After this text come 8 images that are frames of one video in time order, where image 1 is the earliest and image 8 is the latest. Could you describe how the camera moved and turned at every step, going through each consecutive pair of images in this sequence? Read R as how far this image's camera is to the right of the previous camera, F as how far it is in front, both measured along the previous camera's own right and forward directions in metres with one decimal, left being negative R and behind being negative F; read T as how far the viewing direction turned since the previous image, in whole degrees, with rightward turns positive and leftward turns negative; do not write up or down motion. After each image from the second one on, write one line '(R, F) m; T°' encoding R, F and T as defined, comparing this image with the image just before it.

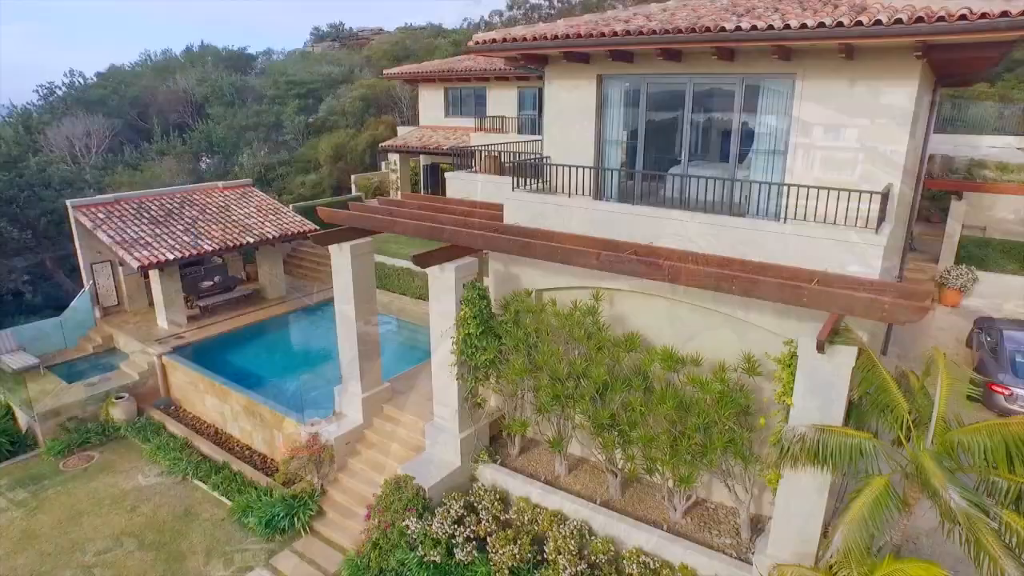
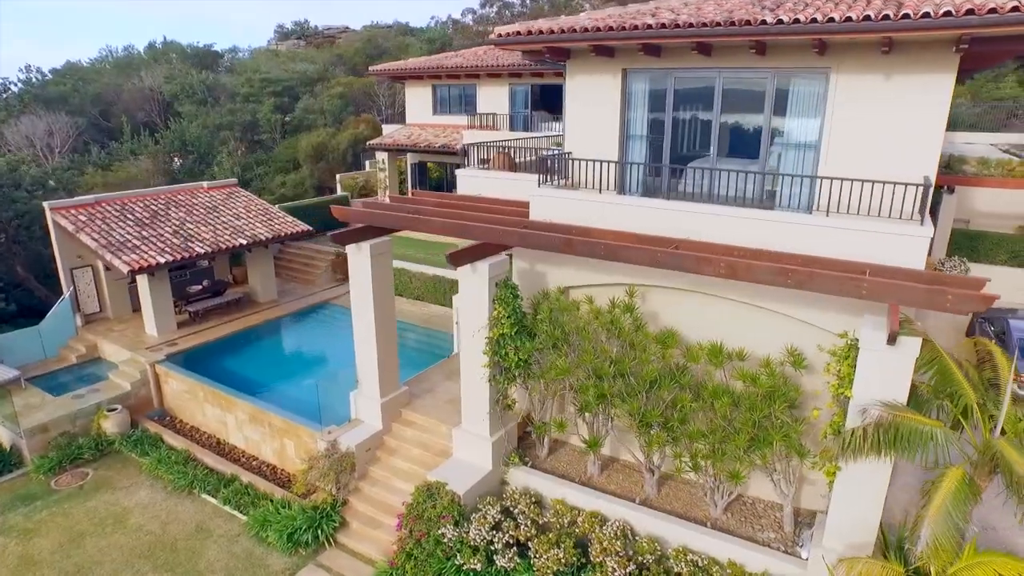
(-1.2, +0.3) m; +3°
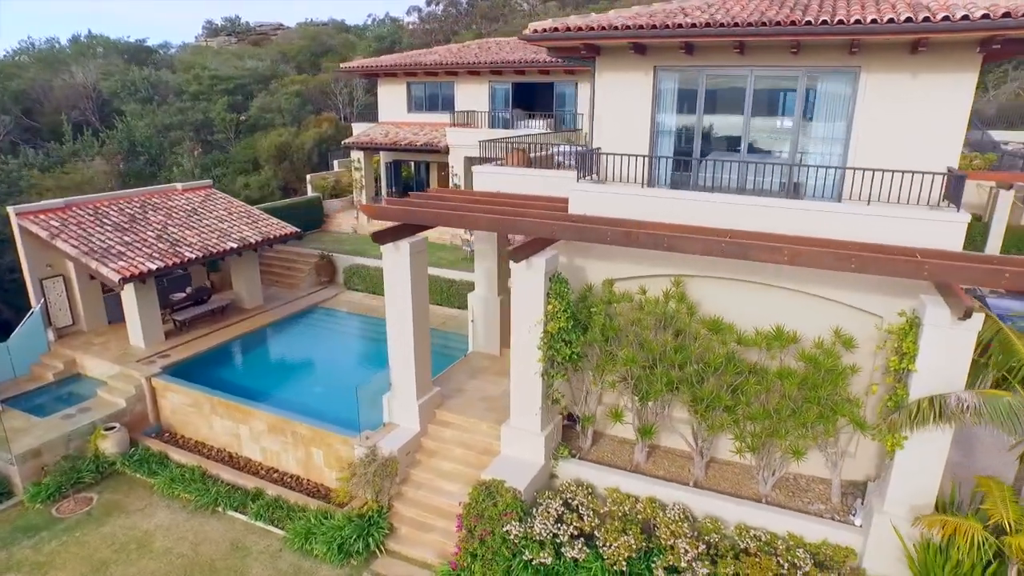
(-2.0, +0.1) m; +7°
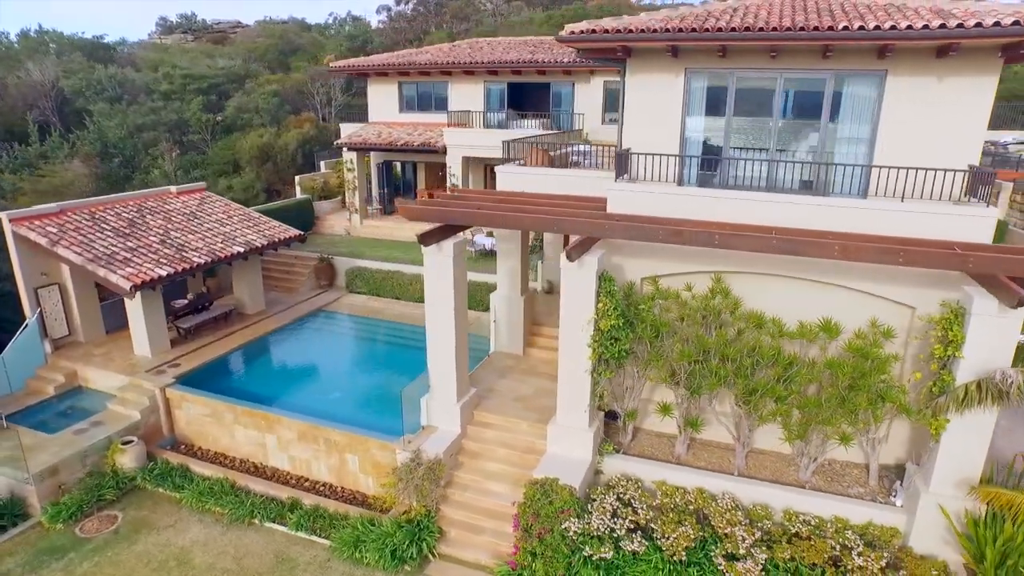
(-1.6, 0.0) m; +4°
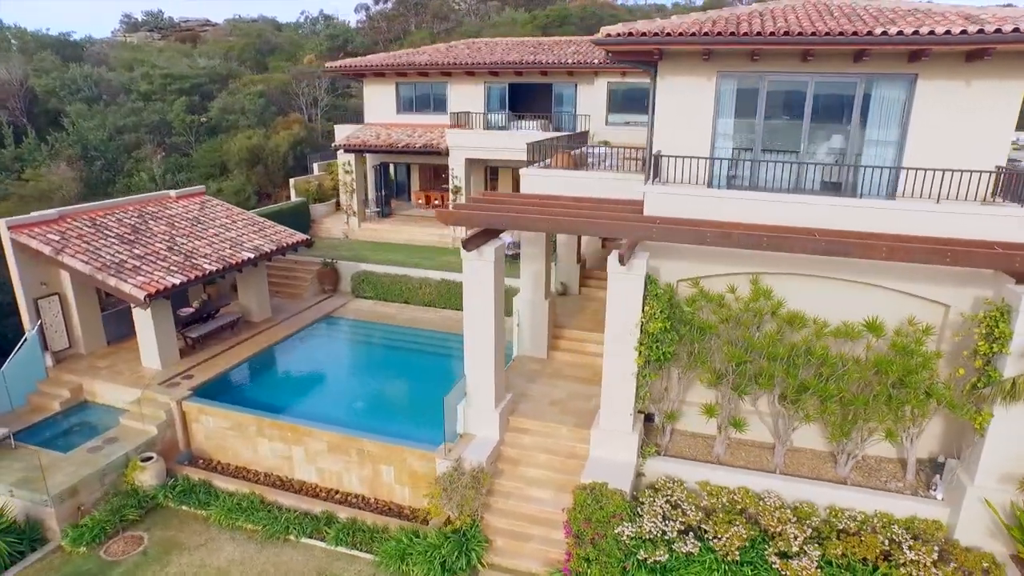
(-1.3, +0.1) m; +3°
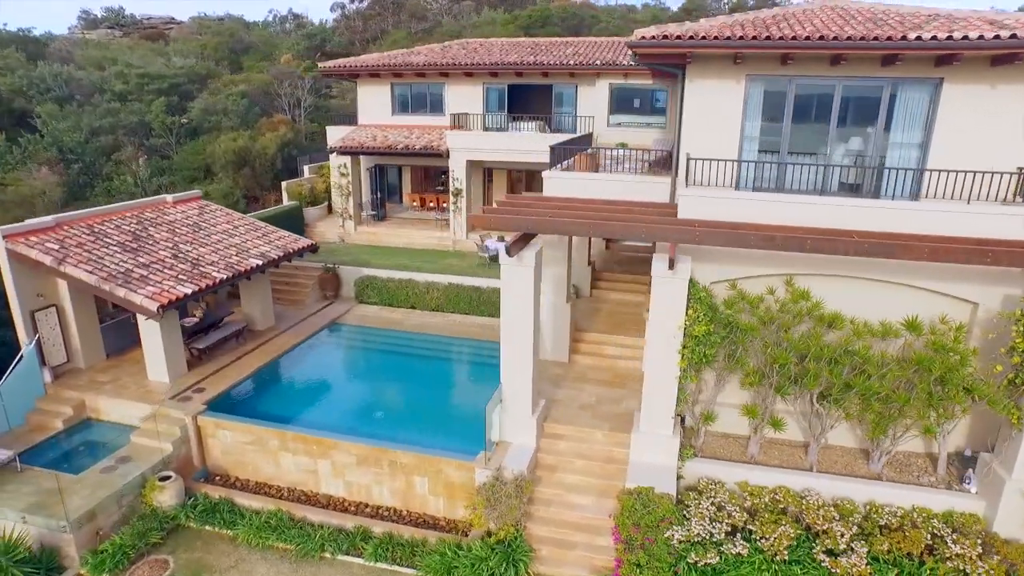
(-1.3, +0.2) m; +3°
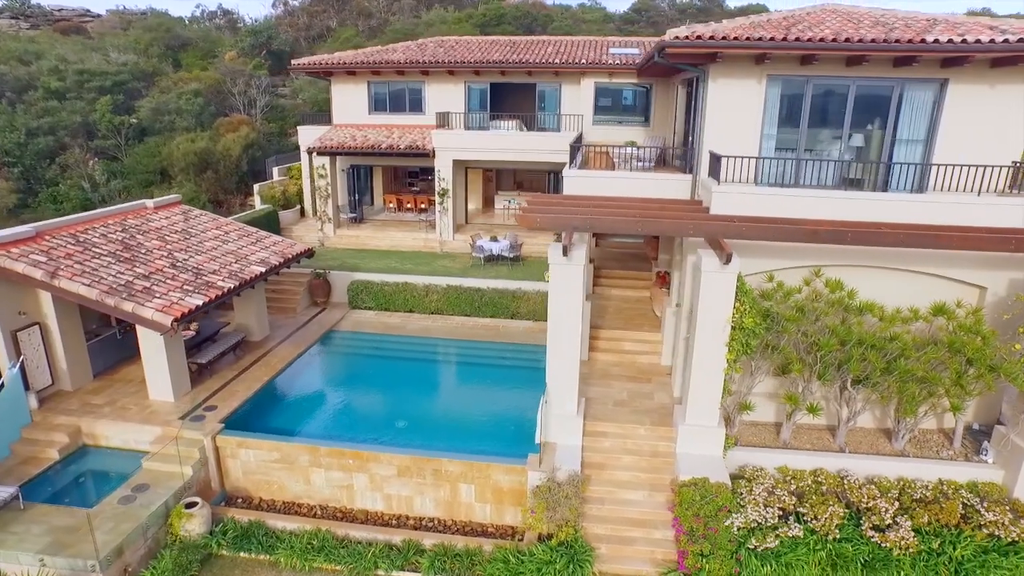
(-2.1, +0.2) m; +6°
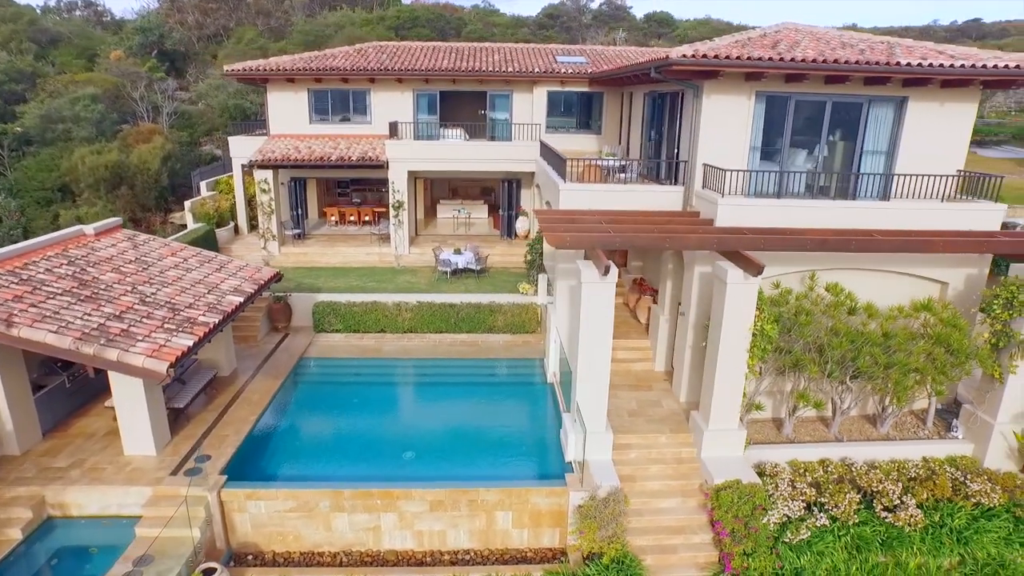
(-2.5, +0.5) m; +10°
